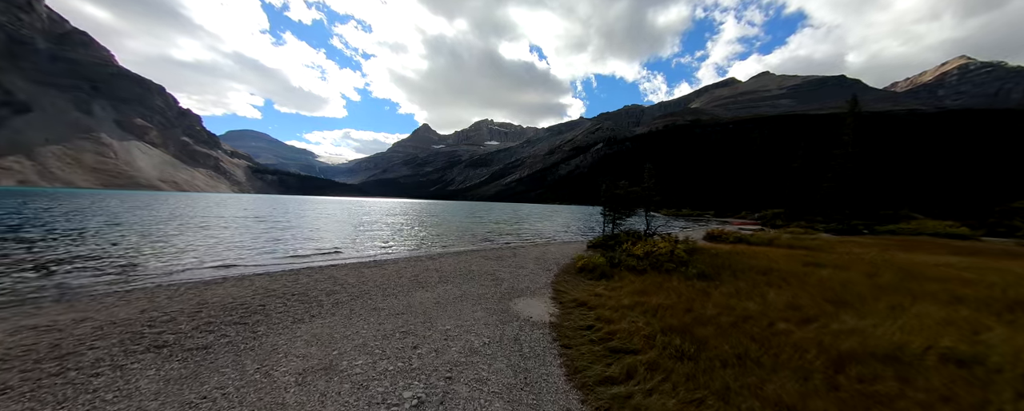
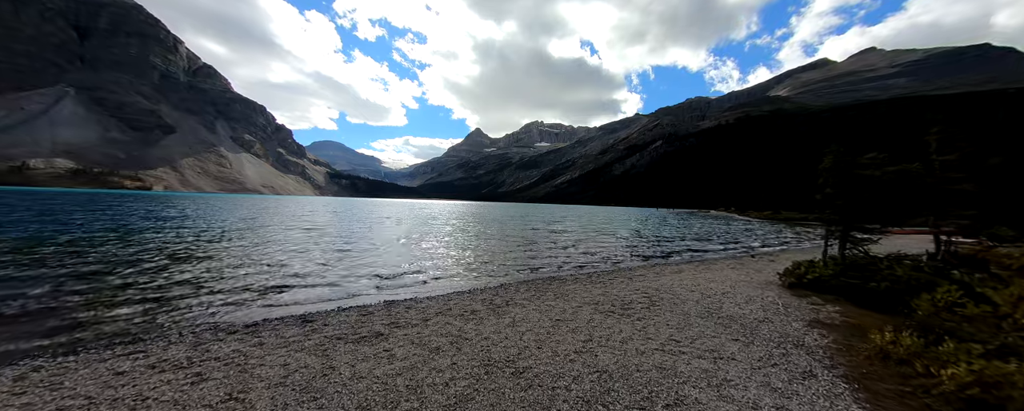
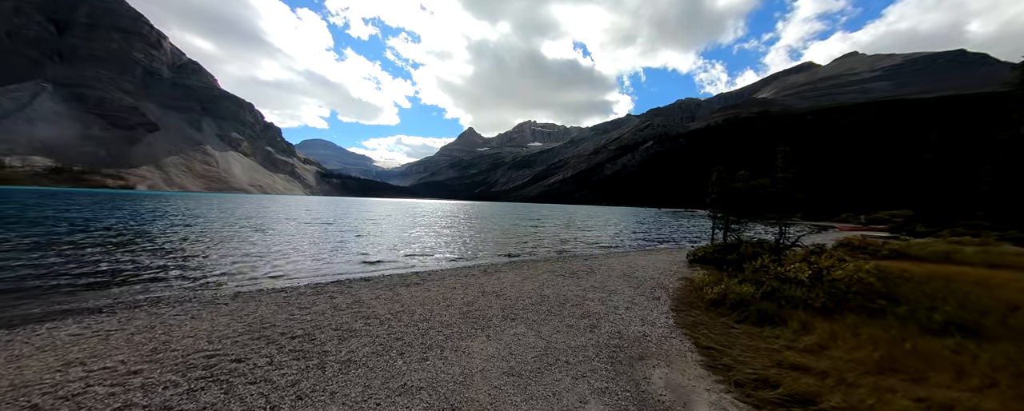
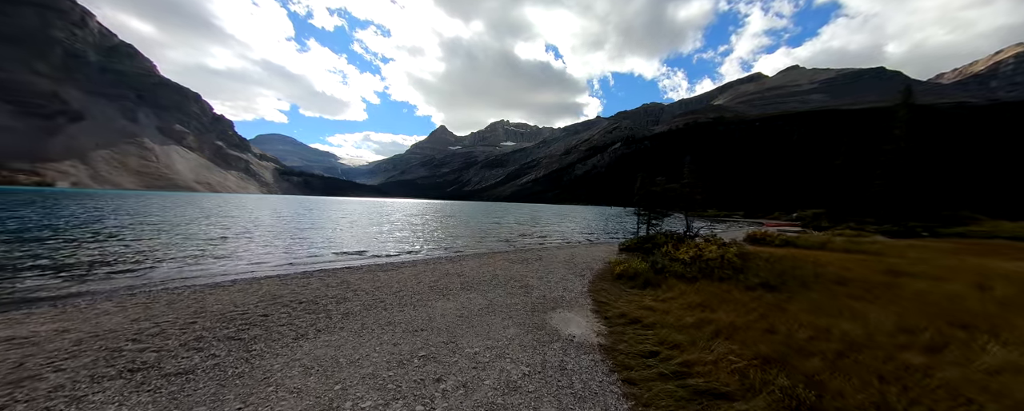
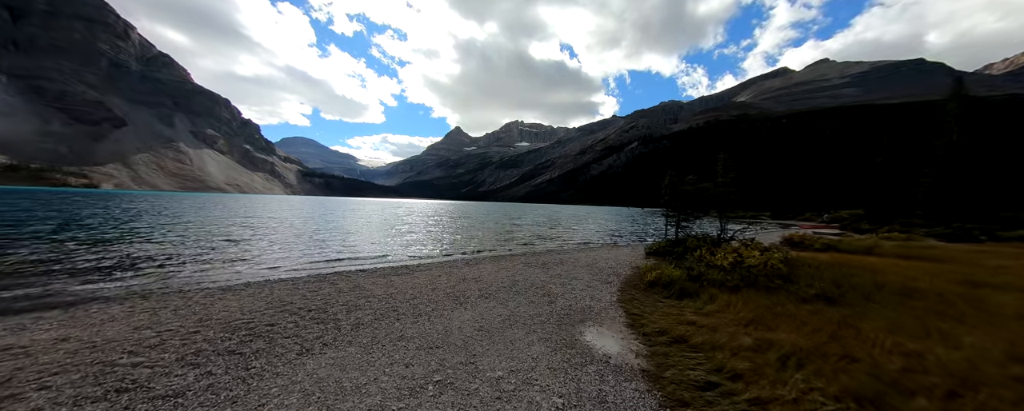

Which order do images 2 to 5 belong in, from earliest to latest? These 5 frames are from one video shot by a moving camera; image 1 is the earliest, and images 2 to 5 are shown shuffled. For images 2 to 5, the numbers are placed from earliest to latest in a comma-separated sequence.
4, 5, 3, 2
